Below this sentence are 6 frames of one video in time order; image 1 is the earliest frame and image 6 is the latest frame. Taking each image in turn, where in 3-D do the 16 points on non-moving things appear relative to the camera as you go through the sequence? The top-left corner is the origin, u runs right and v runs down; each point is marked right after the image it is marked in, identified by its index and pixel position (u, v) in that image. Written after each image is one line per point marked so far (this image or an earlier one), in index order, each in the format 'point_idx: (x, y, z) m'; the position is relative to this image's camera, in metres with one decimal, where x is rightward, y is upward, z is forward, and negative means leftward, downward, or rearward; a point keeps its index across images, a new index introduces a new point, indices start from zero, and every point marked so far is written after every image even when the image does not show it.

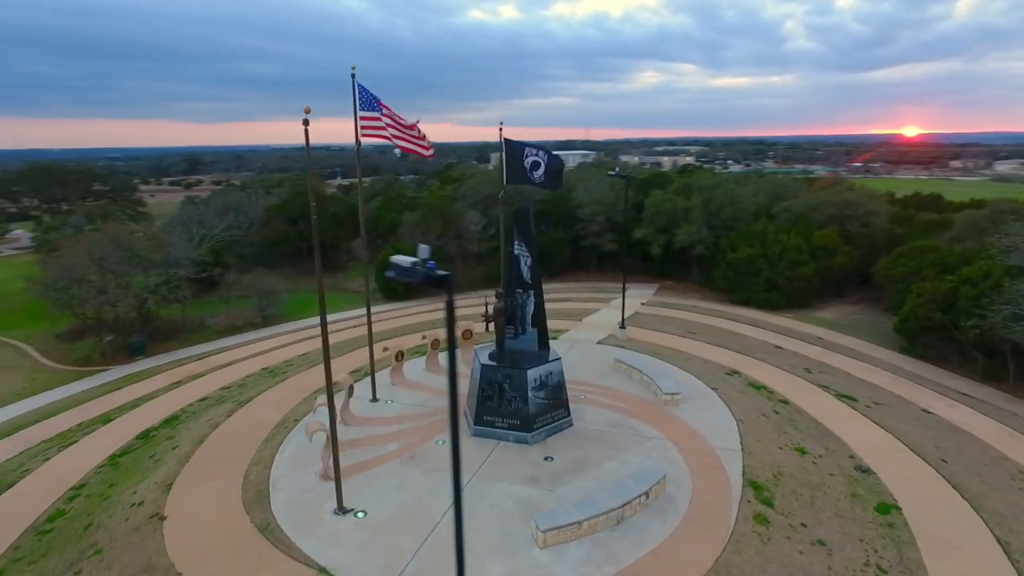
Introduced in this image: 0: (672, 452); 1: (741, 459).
0: (+3.4, -3.5, +13.1) m
1: (+4.7, -3.6, +12.9) m
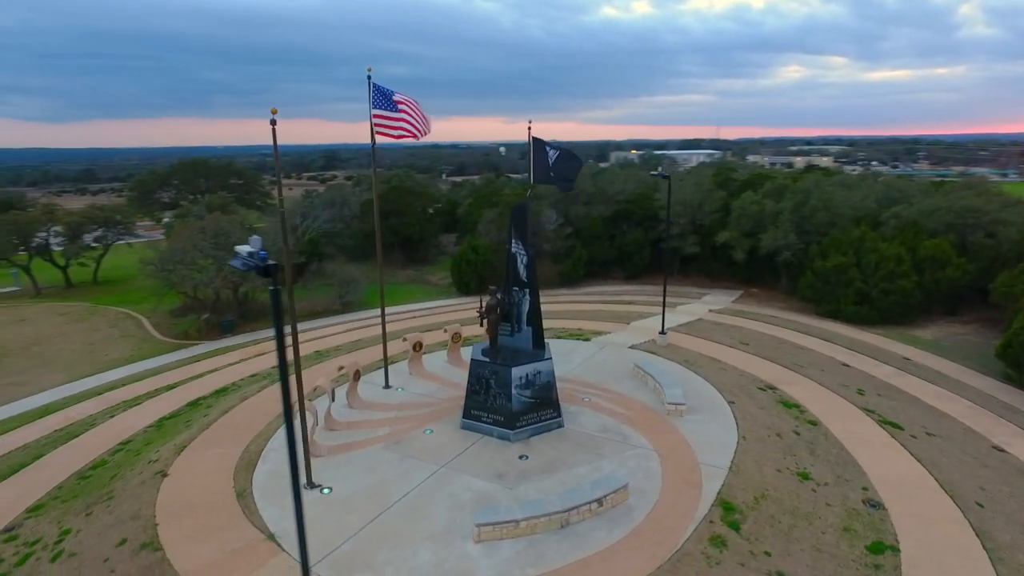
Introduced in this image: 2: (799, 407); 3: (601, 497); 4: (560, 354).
0: (+2.9, -3.6, +12.7) m
1: (+4.1, -3.7, +12.2) m
2: (+7.7, -3.2, +16.6) m
3: (+1.6, -3.7, +11.0) m
4: (+1.5, -2.1, +19.4) m
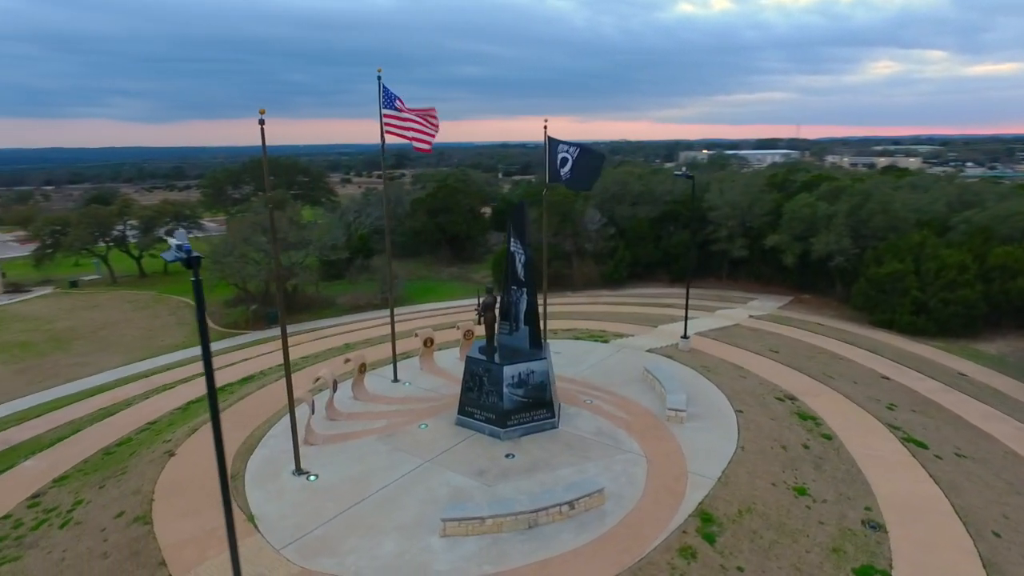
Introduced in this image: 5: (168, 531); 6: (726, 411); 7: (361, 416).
0: (+2.5, -3.6, +12.4) m
1: (+3.8, -3.8, +11.8) m
2: (+7.7, -3.4, +15.9) m
3: (+1.1, -3.7, +10.9) m
4: (+1.9, -2.1, +19.3) m
5: (-5.9, -4.2, +10.6) m
6: (+5.2, -3.0, +15.2) m
7: (-3.6, -3.1, +14.8) m
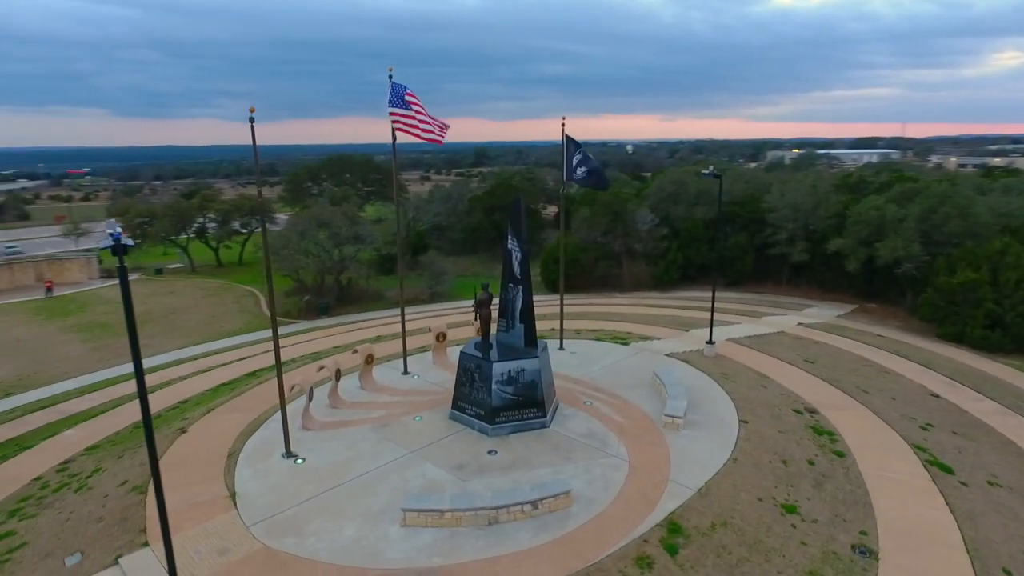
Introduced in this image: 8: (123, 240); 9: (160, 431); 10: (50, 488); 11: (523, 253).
0: (+2.1, -3.6, +12.2) m
1: (+3.2, -3.9, +11.4) m
2: (+7.7, -3.5, +14.9) m
3: (+0.4, -3.7, +10.8) m
4: (+2.4, -2.1, +19.0) m
5: (-6.5, -3.9, +11.4) m
6: (+5.1, -3.1, +14.5) m
7: (-3.7, -2.9, +15.3) m
8: (-4.4, +0.5, +7.0) m
9: (-8.5, -3.4, +15.0) m
10: (-9.8, -4.2, +13.2) m
11: (+0.3, +0.8, +14.0) m
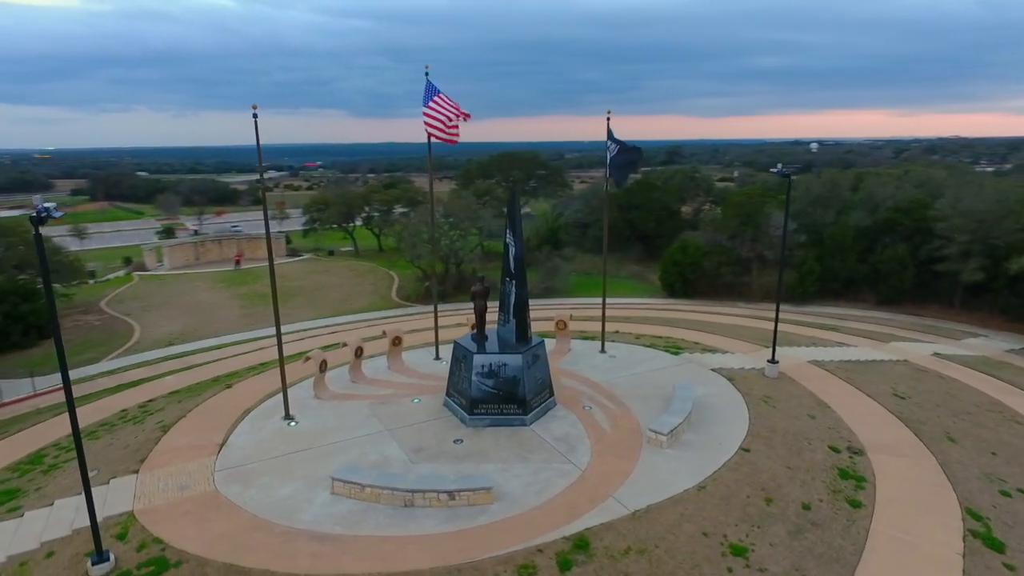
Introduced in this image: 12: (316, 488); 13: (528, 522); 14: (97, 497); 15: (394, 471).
0: (+1.0, -3.6, +11.7) m
1: (+1.8, -3.9, +10.6) m
2: (+7.1, -3.9, +12.7) m
3: (-1.0, -3.6, +10.9) m
4: (+3.4, -2.2, +18.2) m
5: (-7.5, -3.3, +13.5) m
6: (+4.6, -3.4, +13.1) m
7: (-3.6, -2.5, +16.4) m
8: (-6.4, +1.0, +8.6) m
9: (-8.2, -2.7, +17.5) m
10: (-10.1, -3.4, +16.2) m
11: (+0.1, +0.9, +14.0) m
12: (-3.6, -3.7, +11.5) m
13: (+0.3, -4.0, +10.5) m
14: (-7.6, -3.8, +11.4) m
15: (-2.2, -3.5, +11.8) m
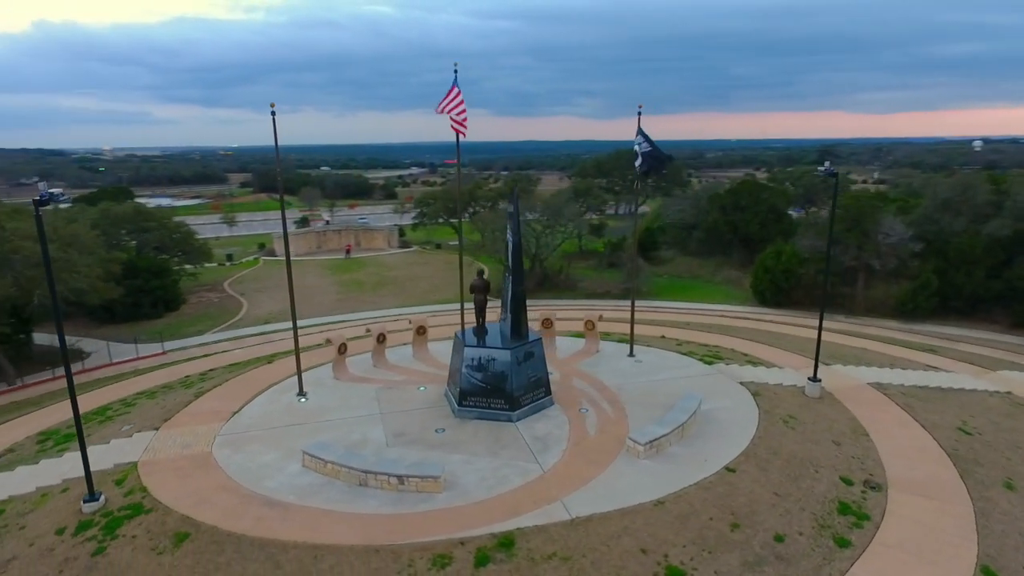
0: (+0.2, -3.6, +11.6) m
1: (+0.7, -3.9, +10.4) m
2: (+6.4, -4.2, +11.3) m
3: (-2.0, -3.4, +11.2) m
4: (+3.9, -2.2, +17.4) m
5: (-7.7, -2.8, +15.2) m
6: (+4.0, -3.5, +12.2) m
7: (-3.2, -2.2, +17.2) m
8: (-7.5, +1.4, +10.1) m
9: (-7.6, -2.2, +19.2) m
10: (-9.7, -2.8, +18.3) m
11: (0.0, +1.0, +14.0) m
12: (-4.3, -3.4, +12.4) m
13: (-0.8, -3.9, +10.6) m
14: (-8.3, -3.4, +13.1) m
15: (-2.9, -3.3, +12.4) m
